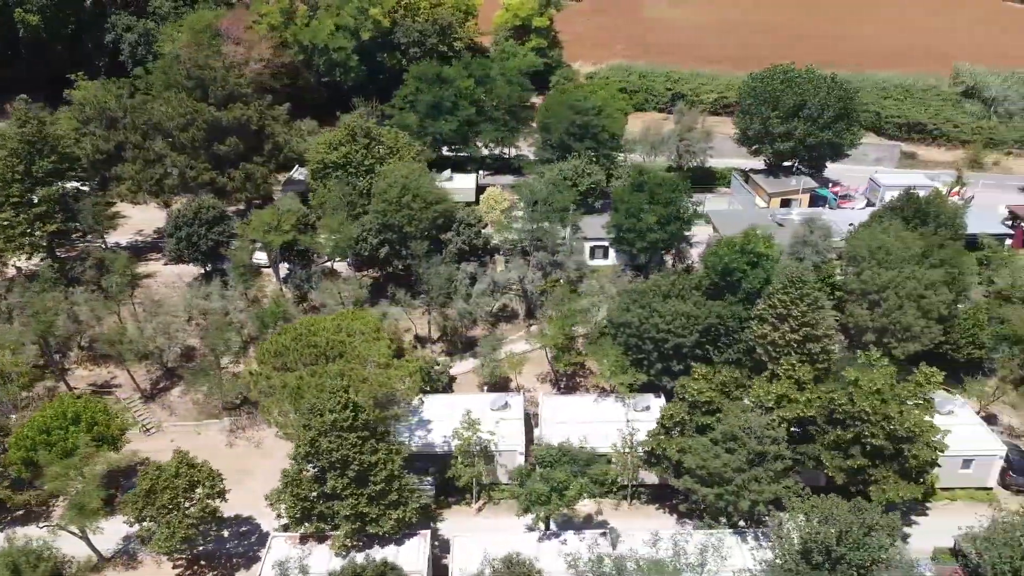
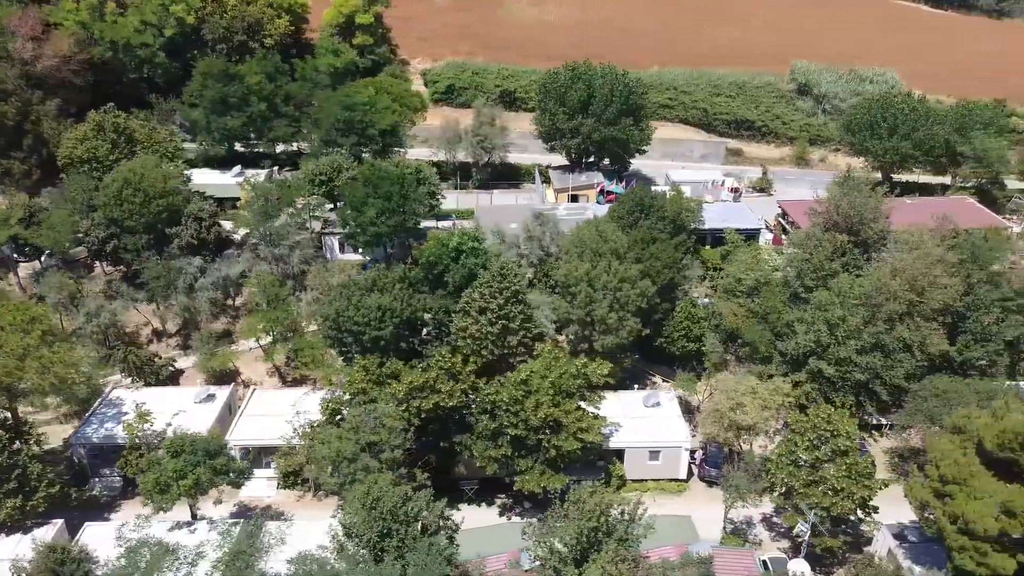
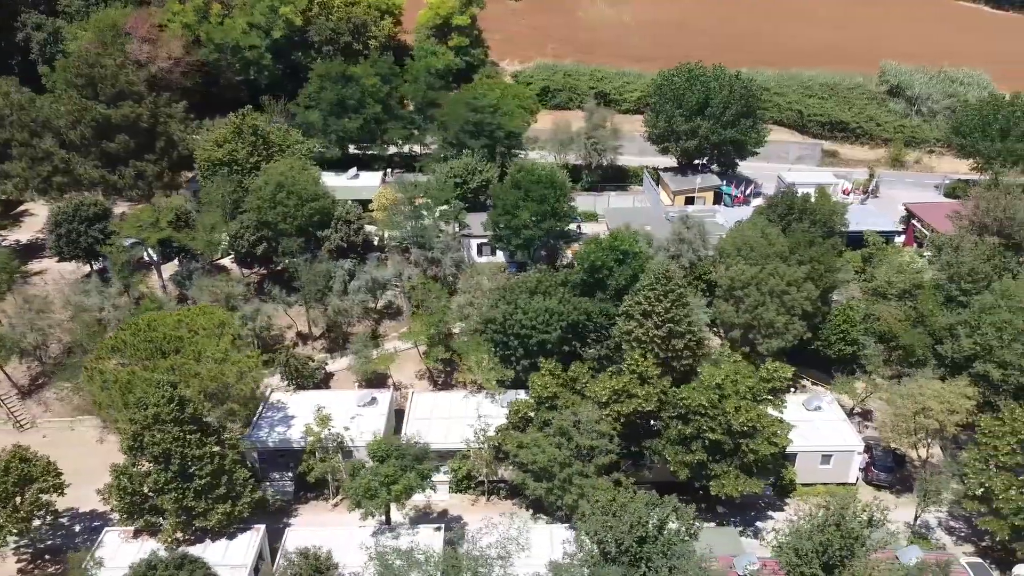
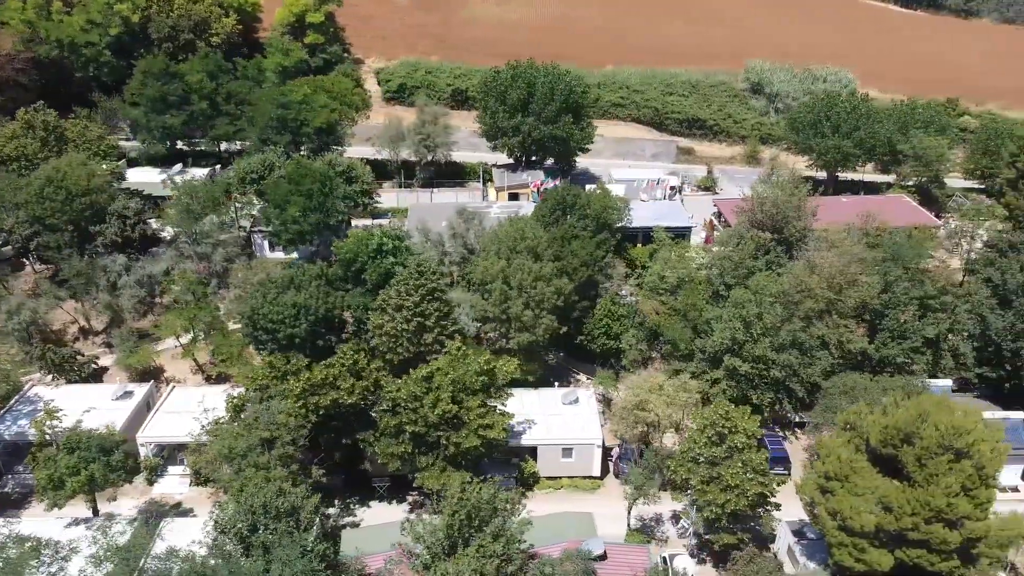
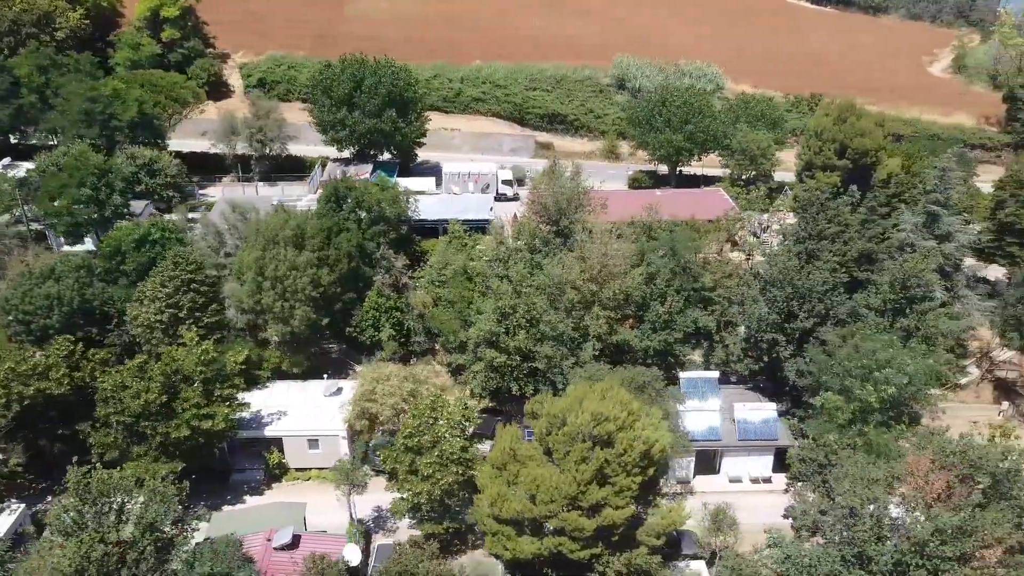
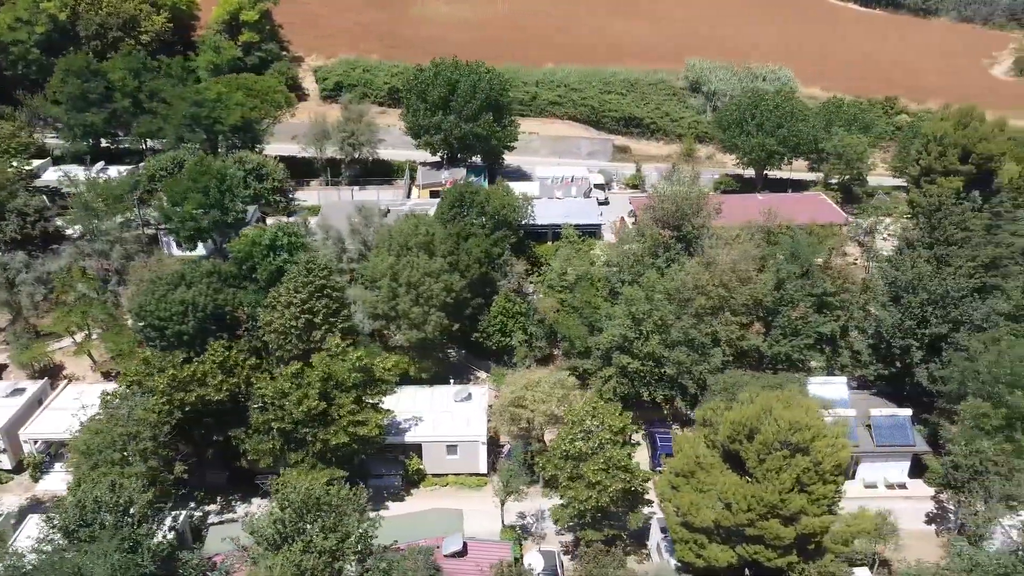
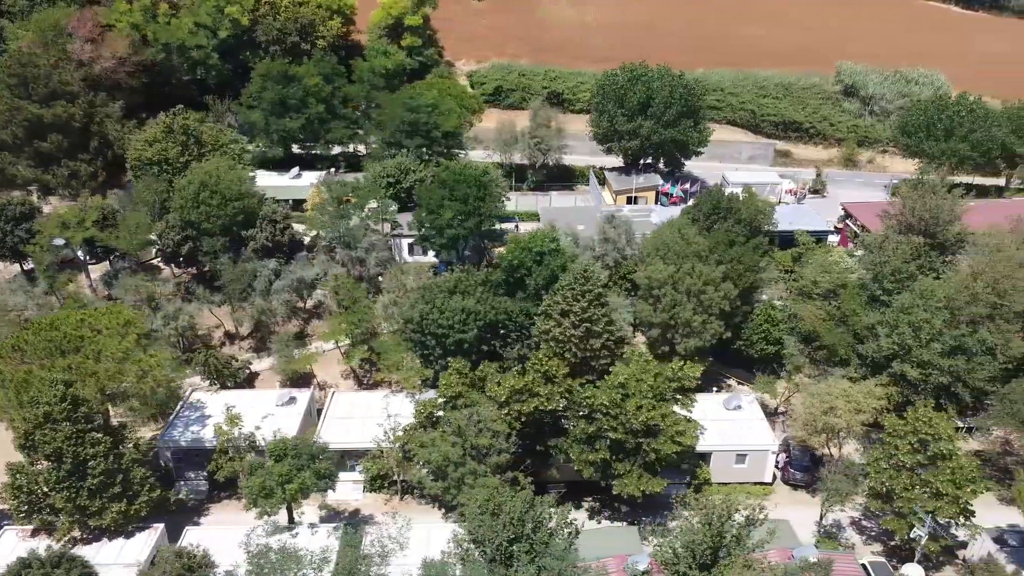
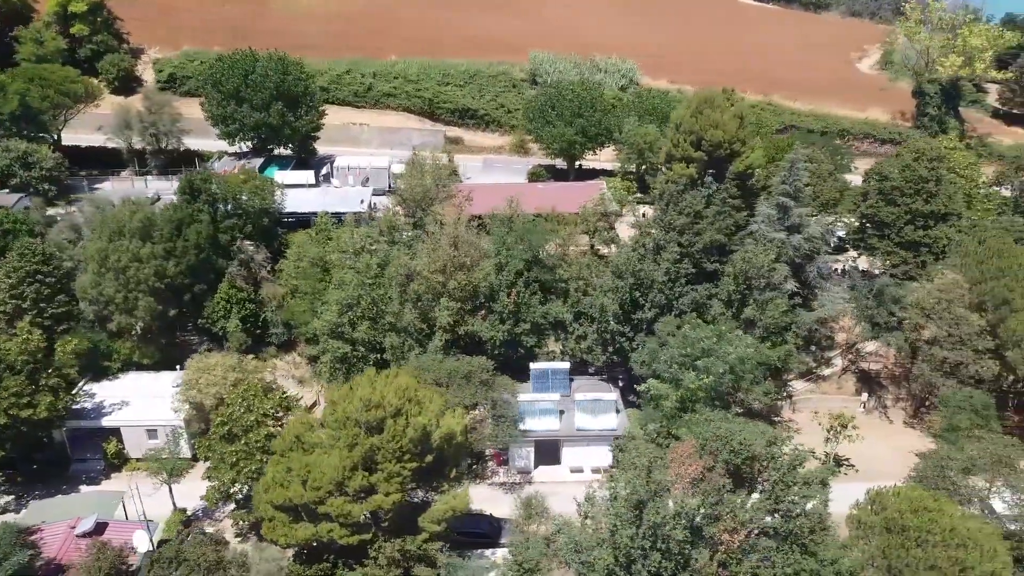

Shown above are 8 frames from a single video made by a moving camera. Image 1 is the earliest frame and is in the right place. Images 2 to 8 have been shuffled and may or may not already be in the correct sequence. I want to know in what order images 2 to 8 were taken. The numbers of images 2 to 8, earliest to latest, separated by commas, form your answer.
3, 7, 2, 4, 6, 5, 8
